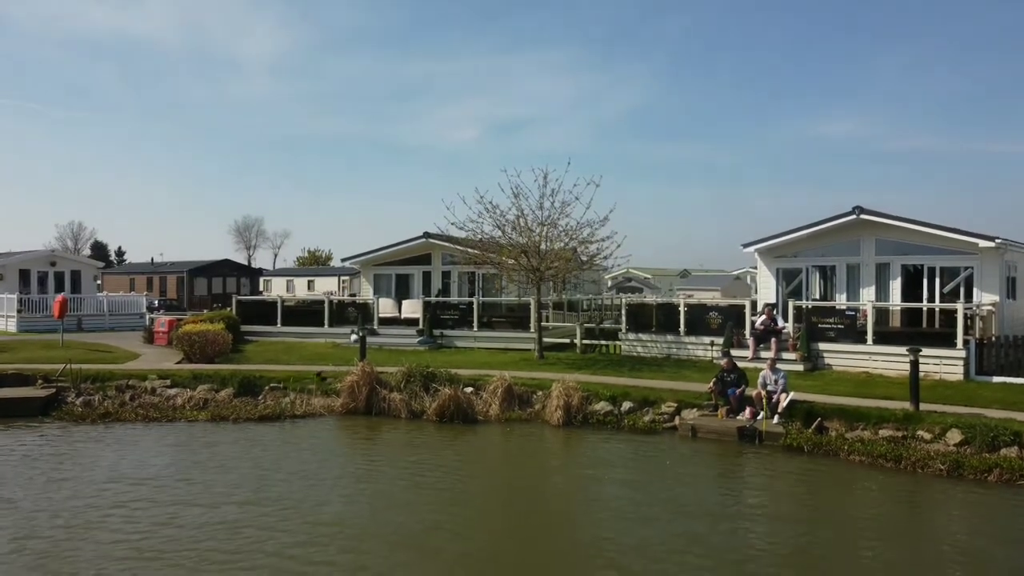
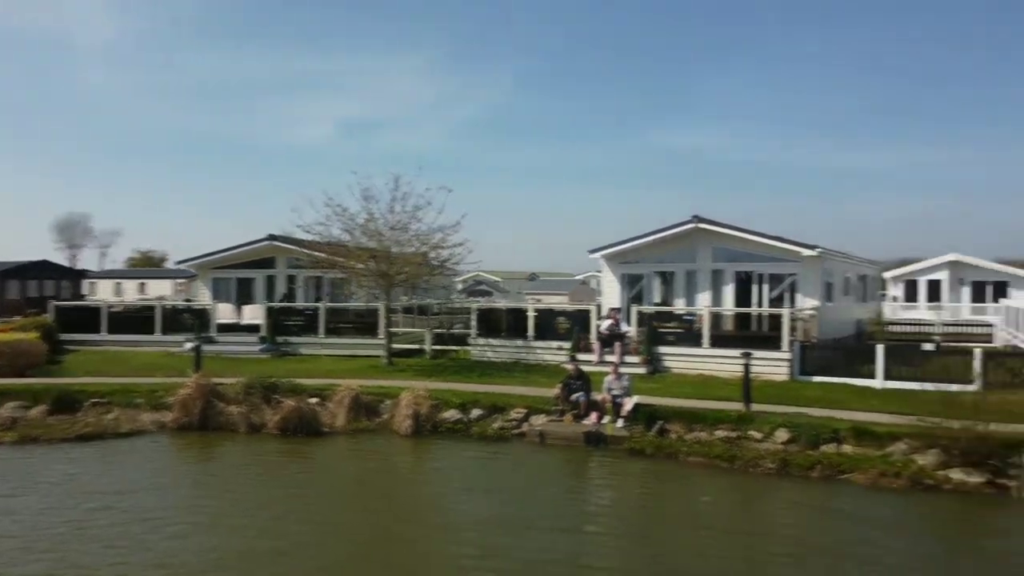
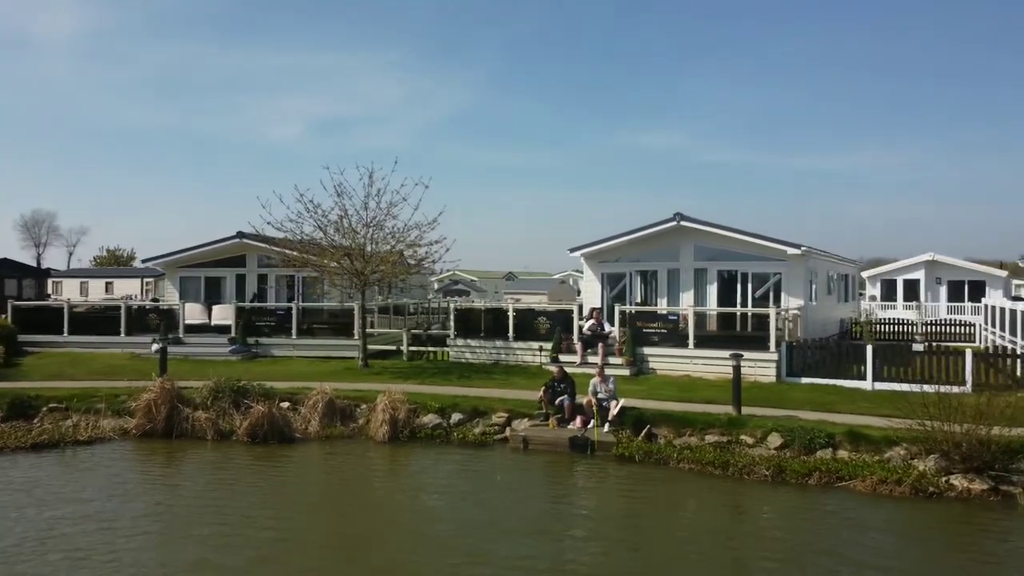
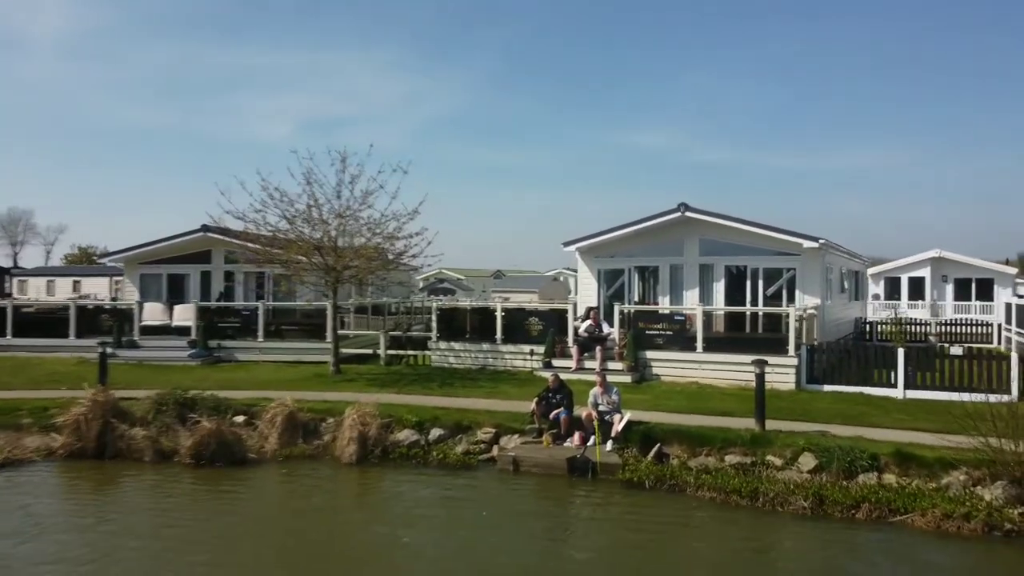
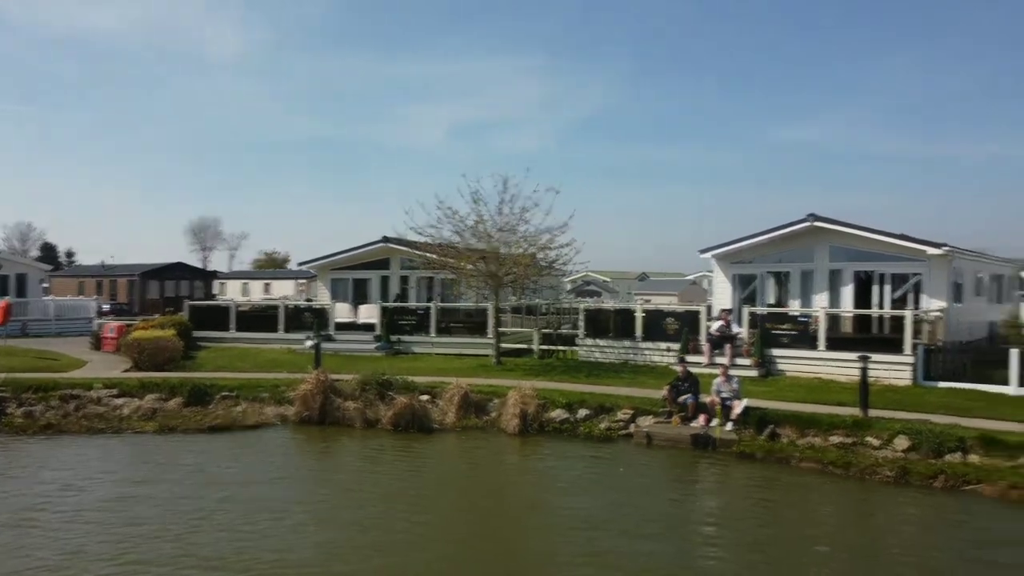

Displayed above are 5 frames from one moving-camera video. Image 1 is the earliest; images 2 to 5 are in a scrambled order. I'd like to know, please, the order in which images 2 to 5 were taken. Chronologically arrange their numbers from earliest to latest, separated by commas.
5, 2, 3, 4
